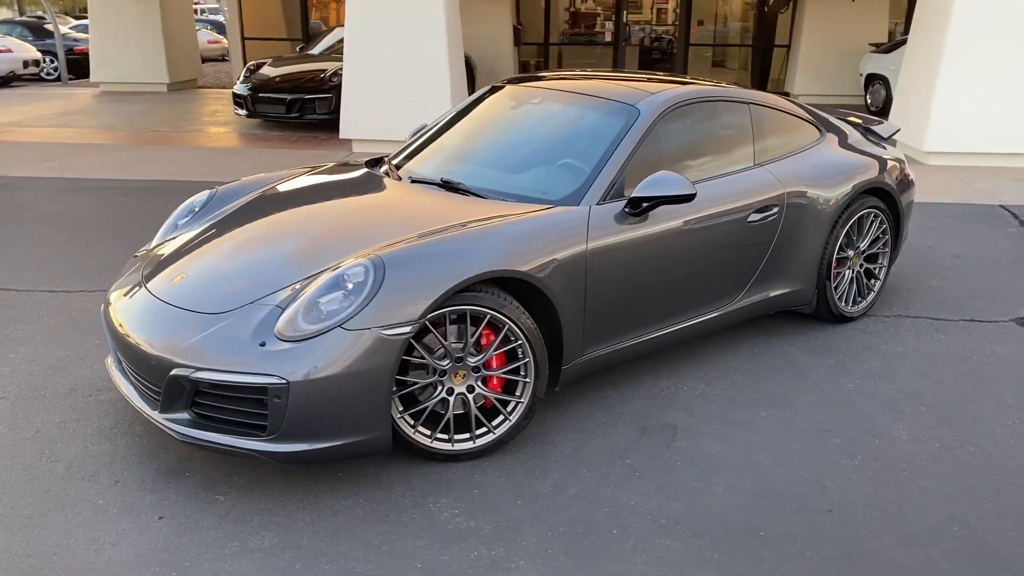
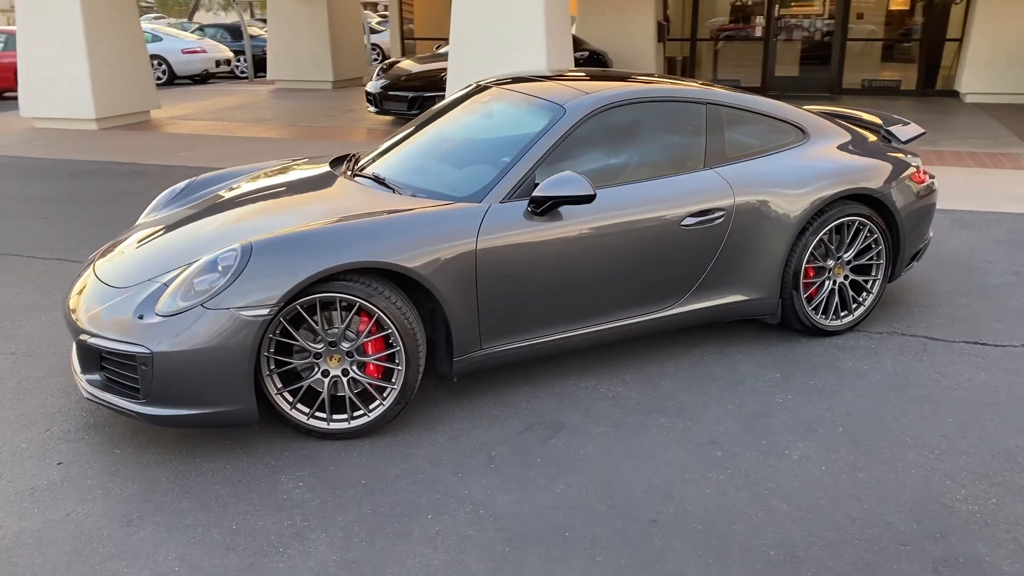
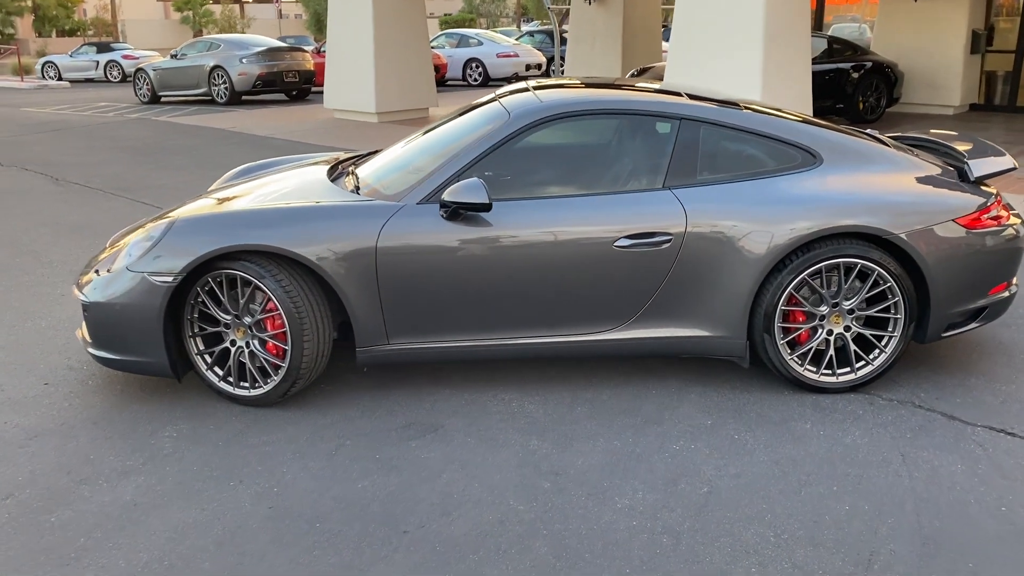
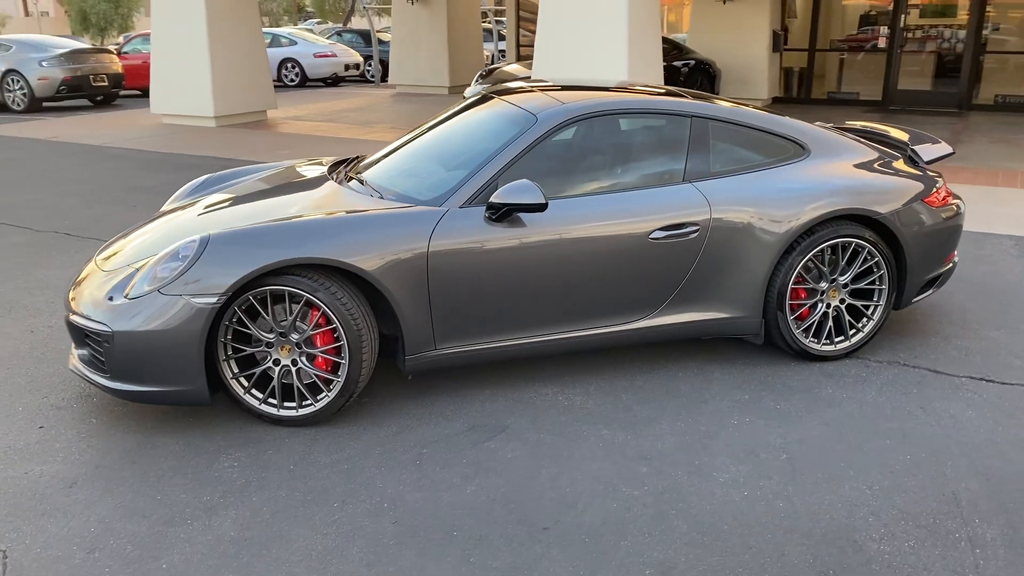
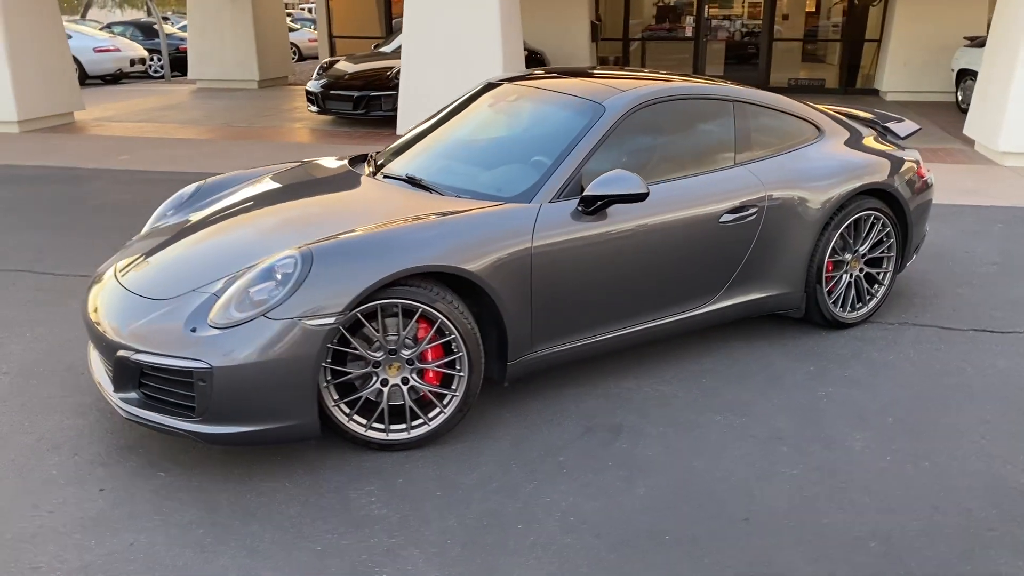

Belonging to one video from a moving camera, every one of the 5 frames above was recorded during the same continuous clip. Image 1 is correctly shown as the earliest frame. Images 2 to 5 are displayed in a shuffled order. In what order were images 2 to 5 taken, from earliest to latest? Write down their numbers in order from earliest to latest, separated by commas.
5, 2, 4, 3
